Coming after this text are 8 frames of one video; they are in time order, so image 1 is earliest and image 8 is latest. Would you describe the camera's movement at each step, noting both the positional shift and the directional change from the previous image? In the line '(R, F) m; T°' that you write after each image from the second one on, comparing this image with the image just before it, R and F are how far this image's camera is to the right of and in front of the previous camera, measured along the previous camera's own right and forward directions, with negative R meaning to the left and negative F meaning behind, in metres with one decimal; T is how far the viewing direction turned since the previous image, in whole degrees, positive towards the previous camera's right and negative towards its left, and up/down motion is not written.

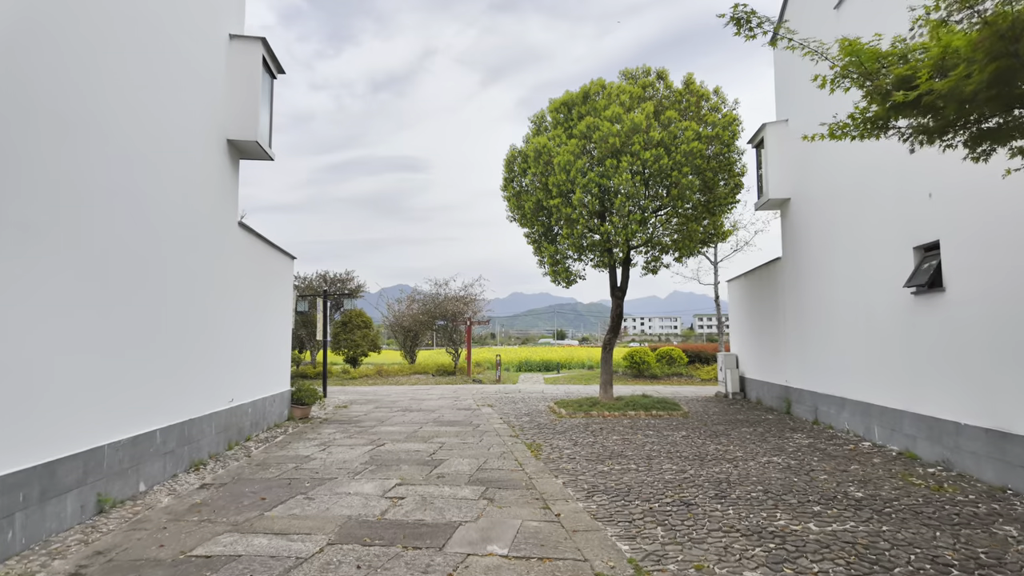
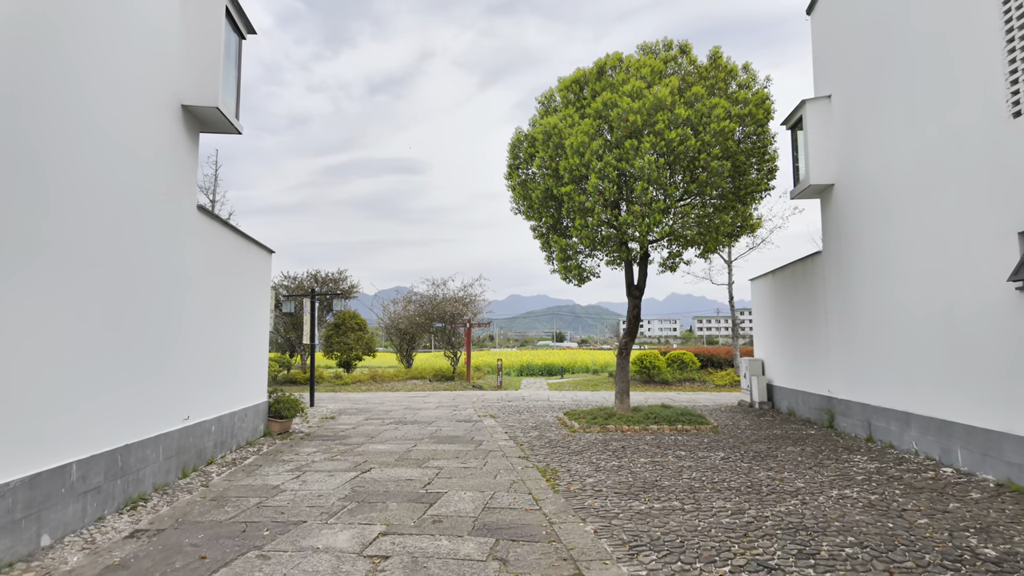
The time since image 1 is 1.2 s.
(-0.1, +1.1) m; 0°
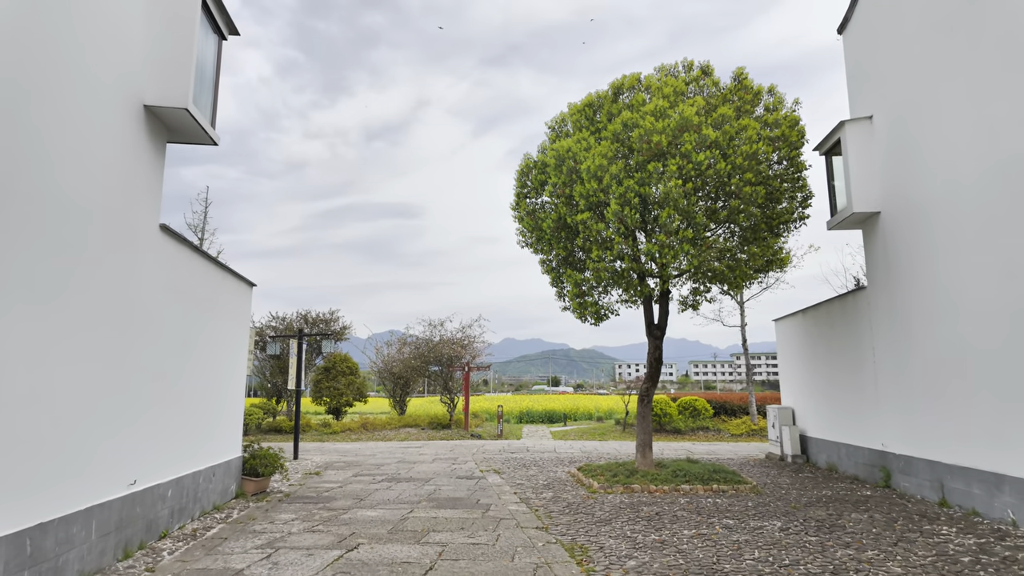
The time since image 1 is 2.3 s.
(-0.2, +0.9) m; +1°
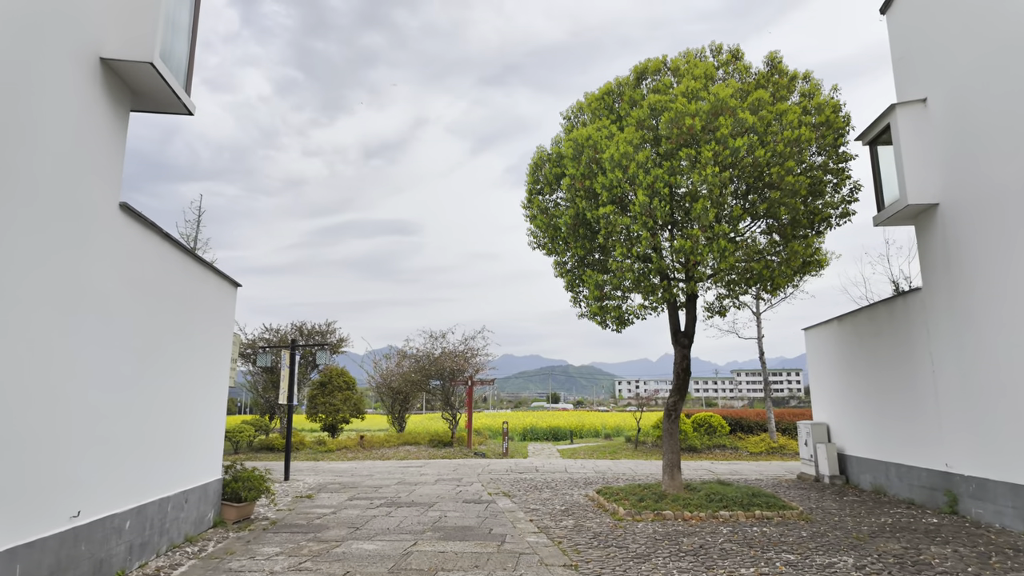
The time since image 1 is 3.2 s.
(-0.2, +0.8) m; 0°
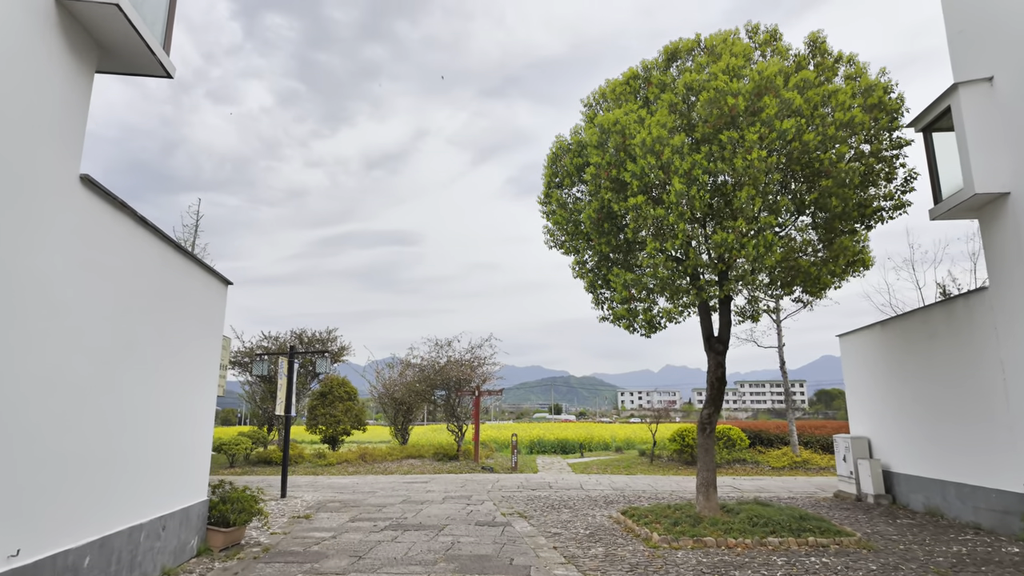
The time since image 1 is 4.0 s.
(-0.2, +0.7) m; 0°
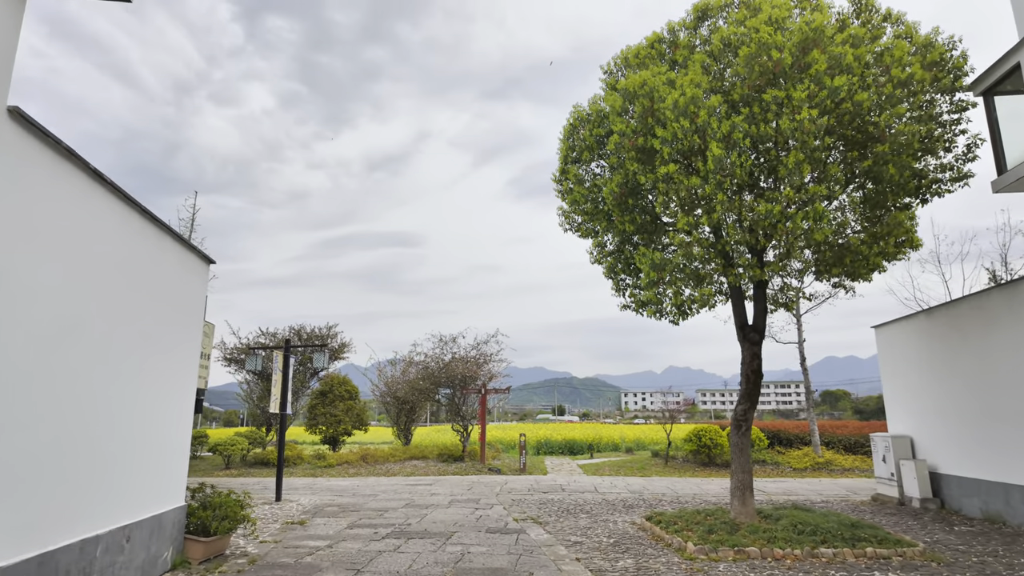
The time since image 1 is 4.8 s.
(-0.1, +0.6) m; 0°
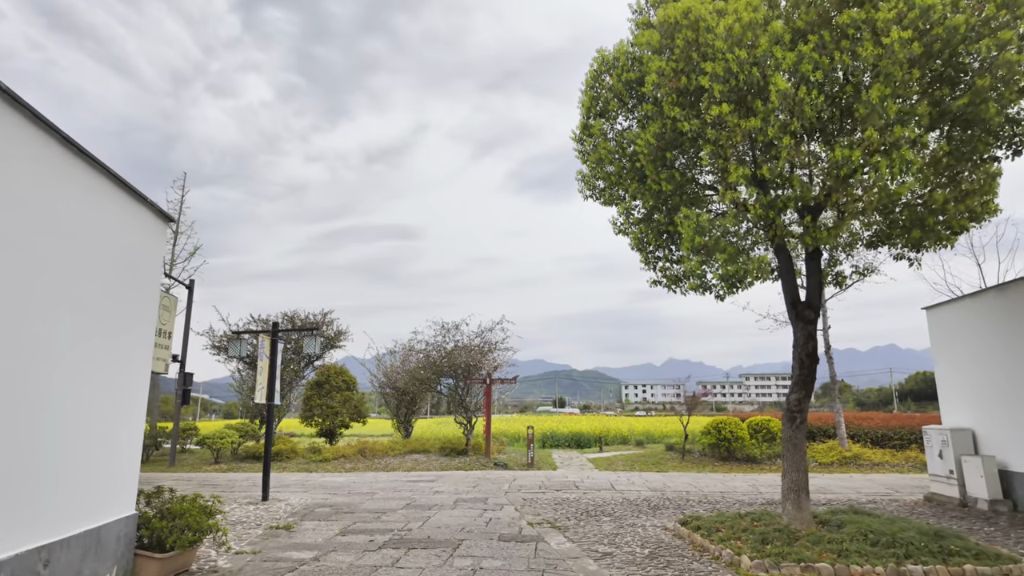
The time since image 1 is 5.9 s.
(-0.2, +0.9) m; 0°
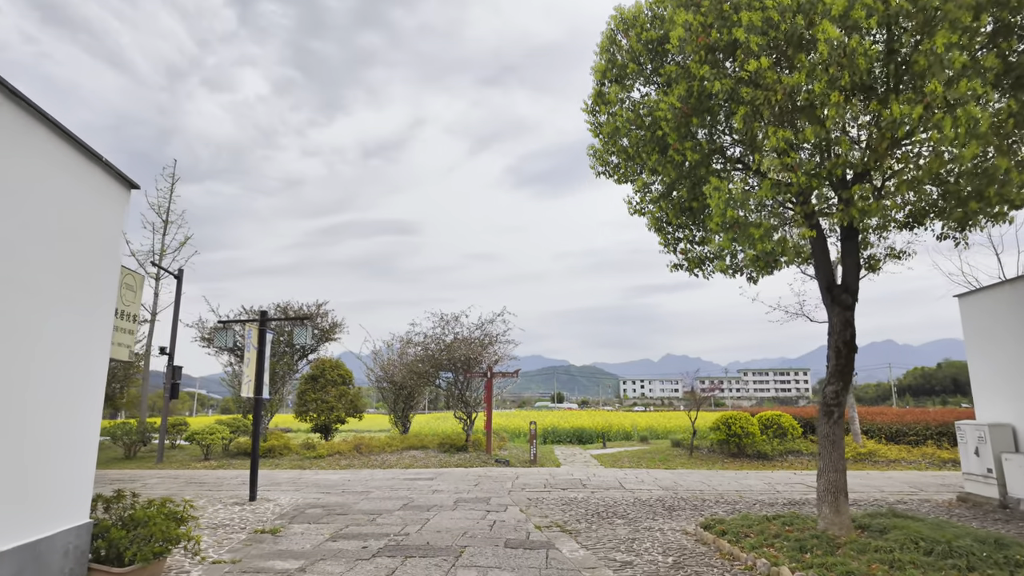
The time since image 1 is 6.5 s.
(-0.1, +0.5) m; 0°
